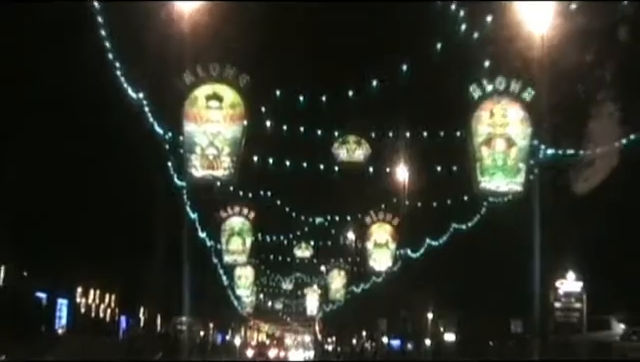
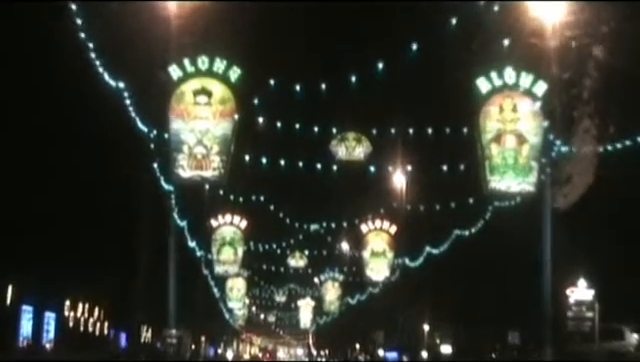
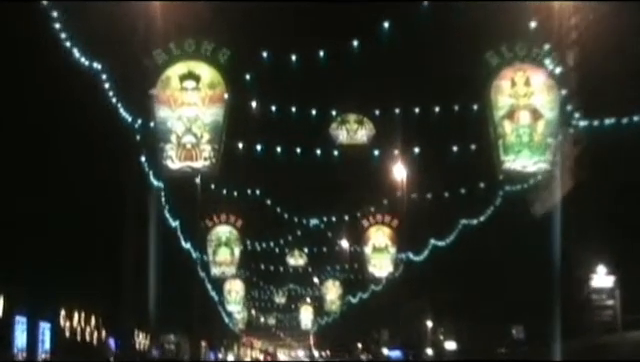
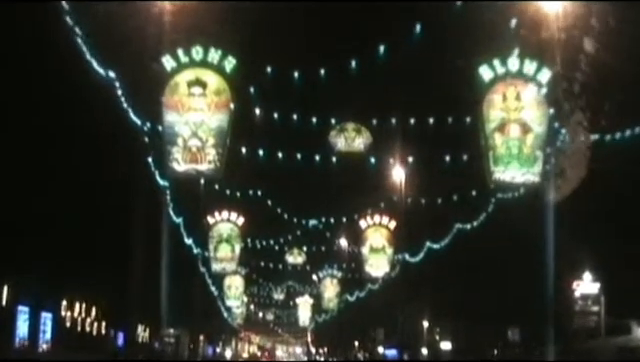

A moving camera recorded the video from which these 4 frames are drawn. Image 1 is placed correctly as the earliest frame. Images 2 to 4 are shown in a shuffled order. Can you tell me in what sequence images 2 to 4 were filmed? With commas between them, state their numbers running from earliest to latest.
2, 4, 3
